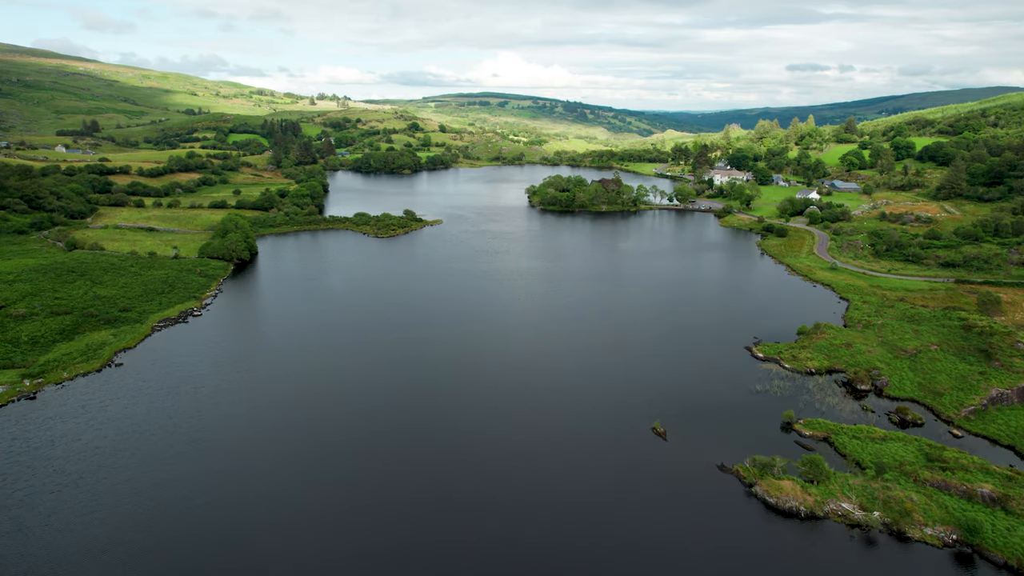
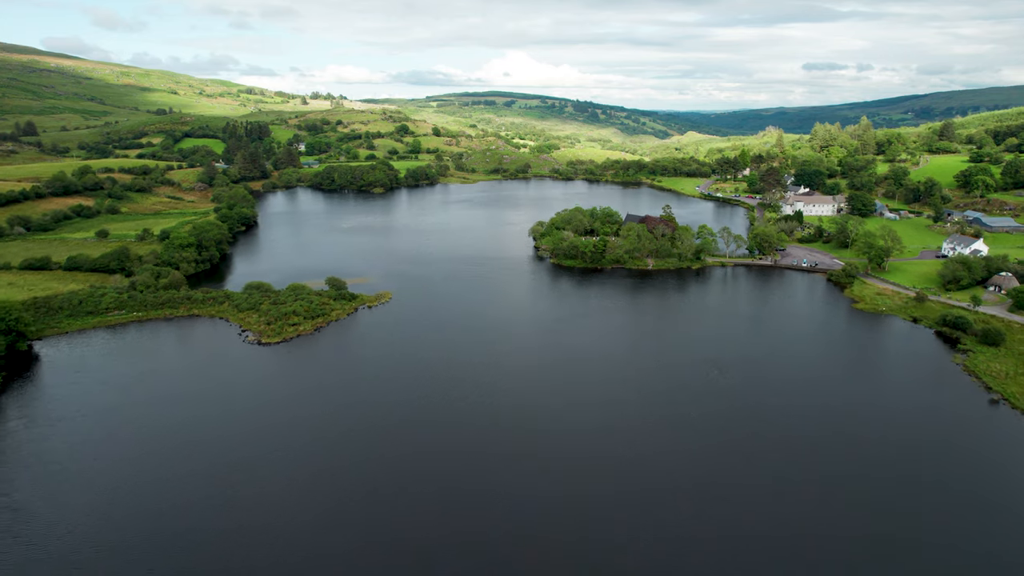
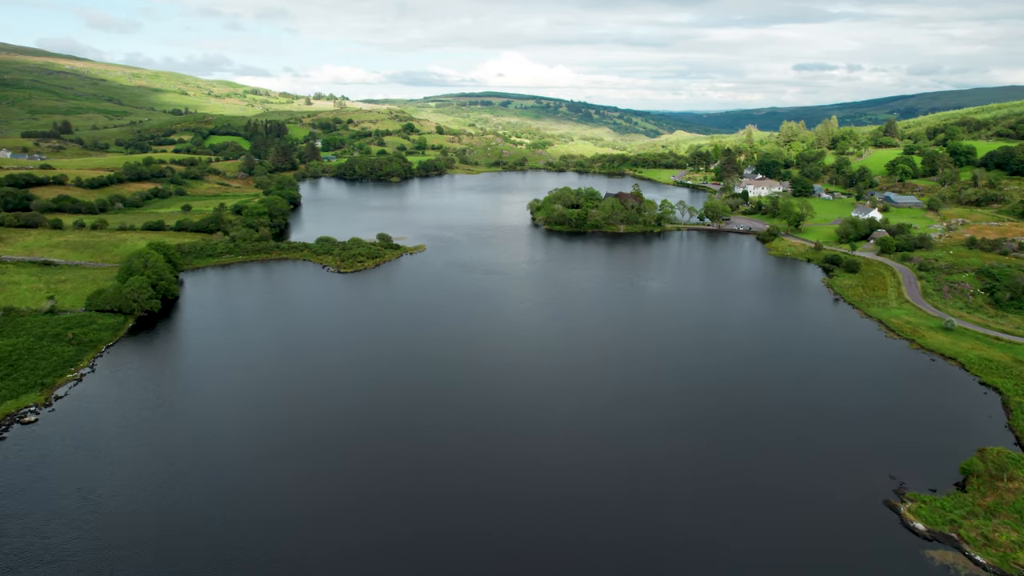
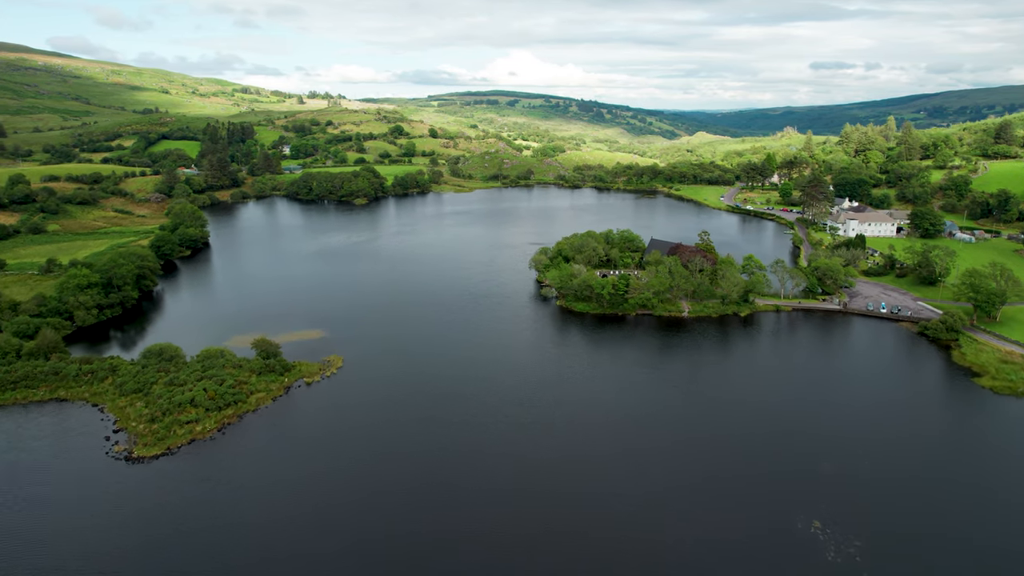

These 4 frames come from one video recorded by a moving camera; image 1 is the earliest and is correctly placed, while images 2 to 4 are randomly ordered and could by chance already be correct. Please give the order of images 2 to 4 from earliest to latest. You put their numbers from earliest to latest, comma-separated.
3, 2, 4
